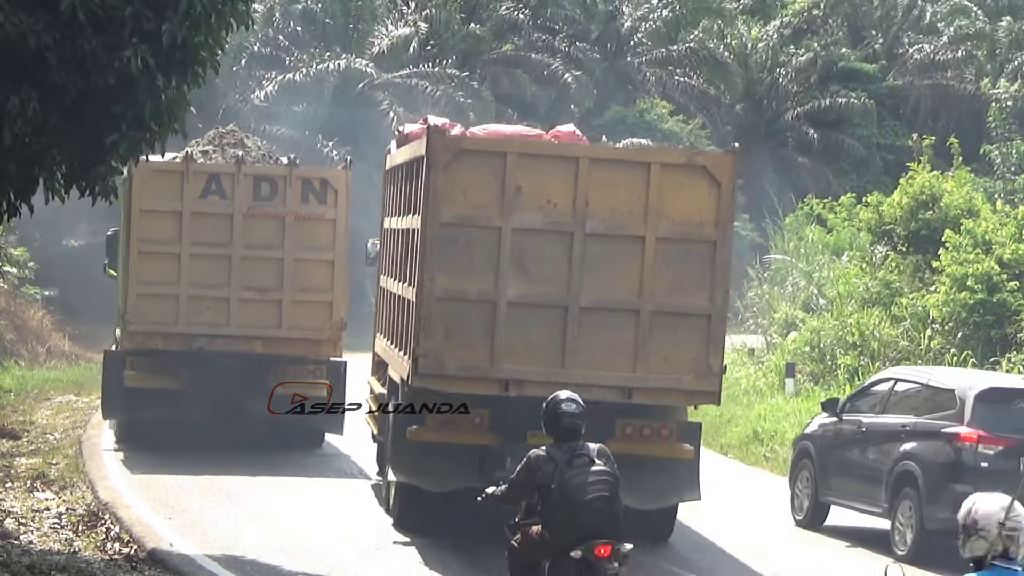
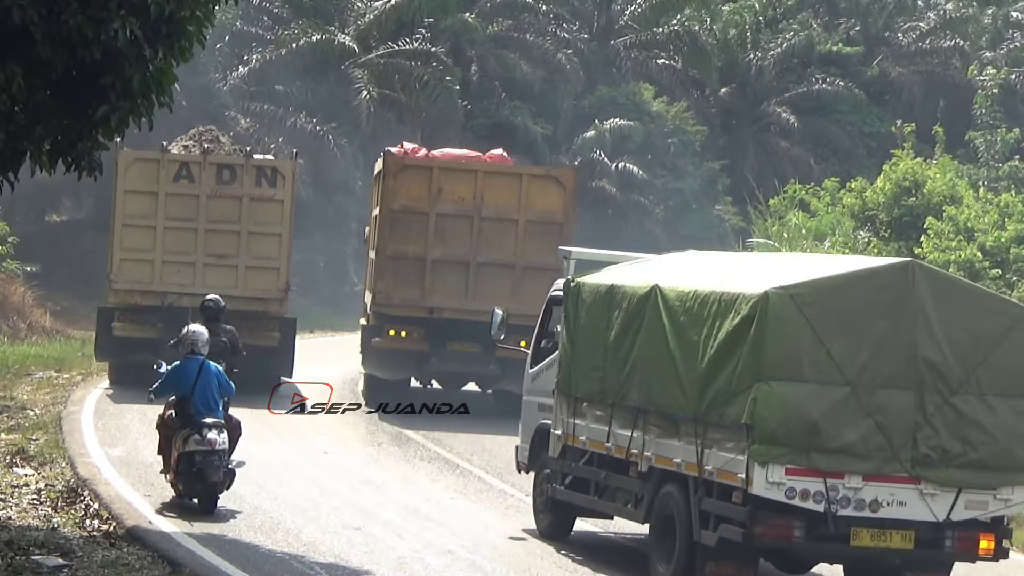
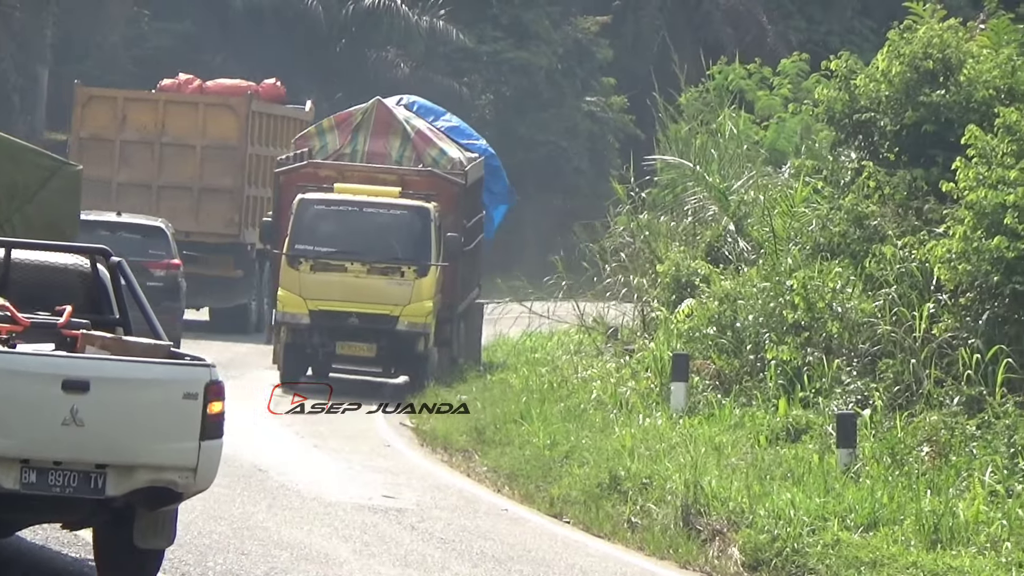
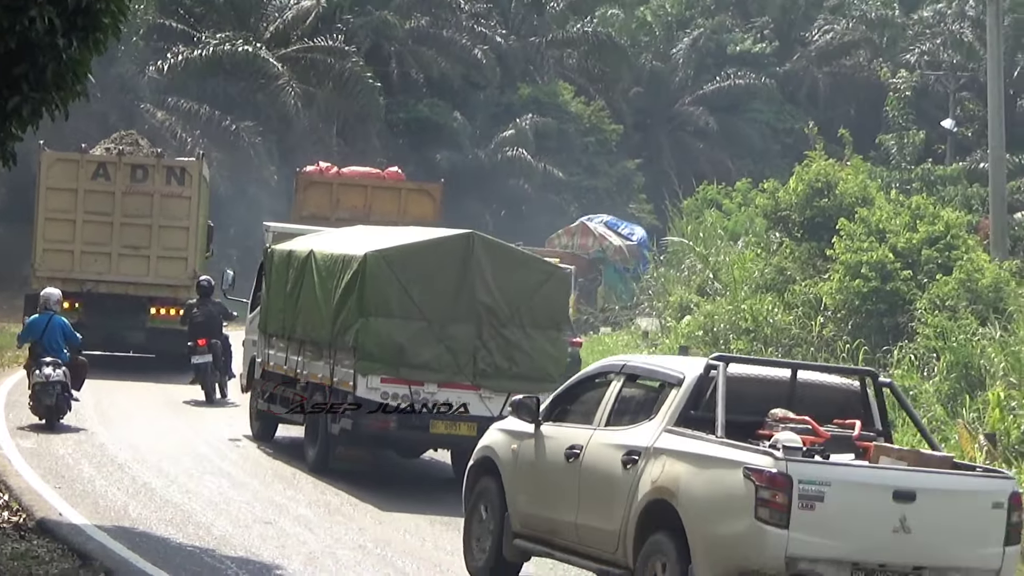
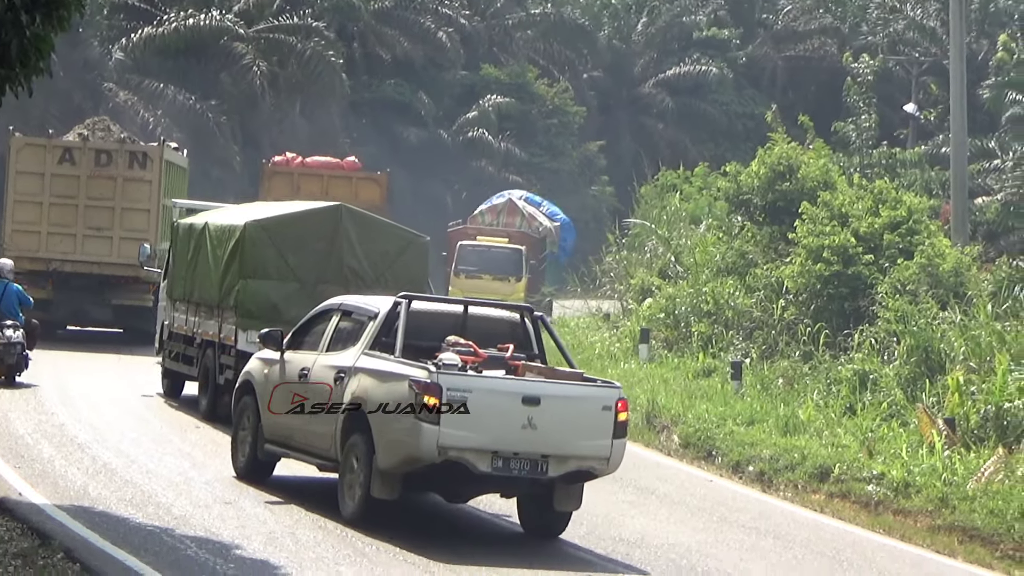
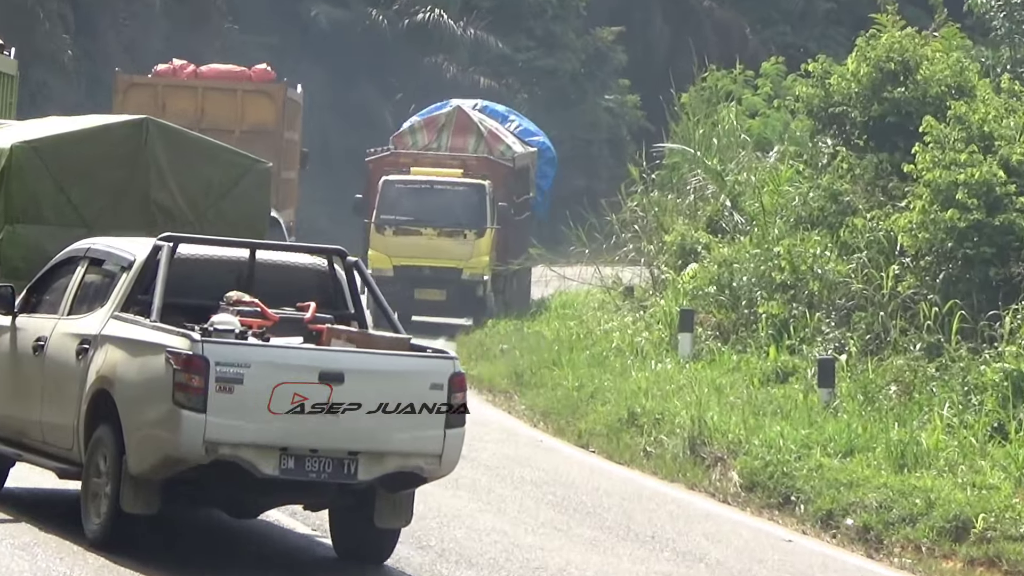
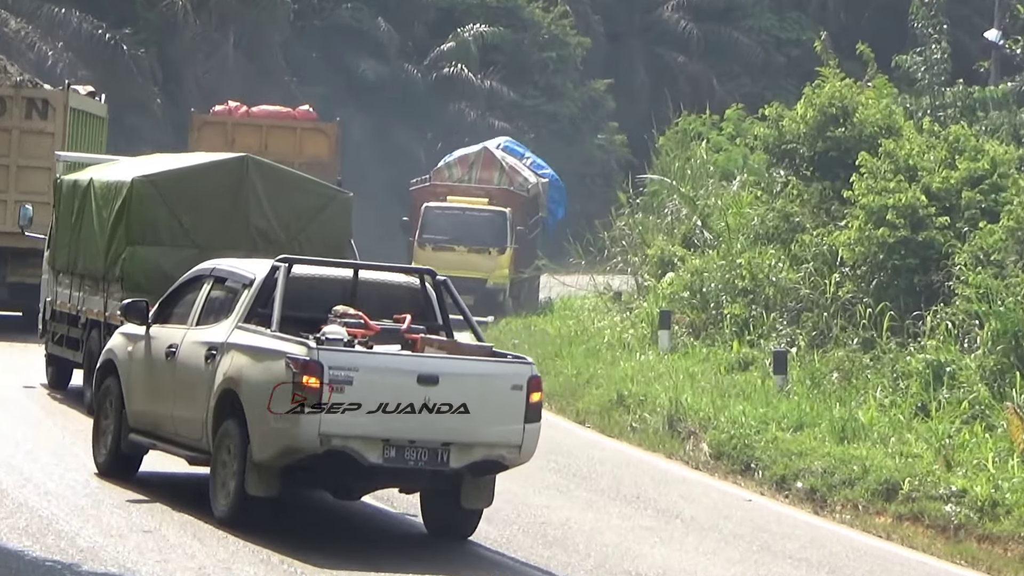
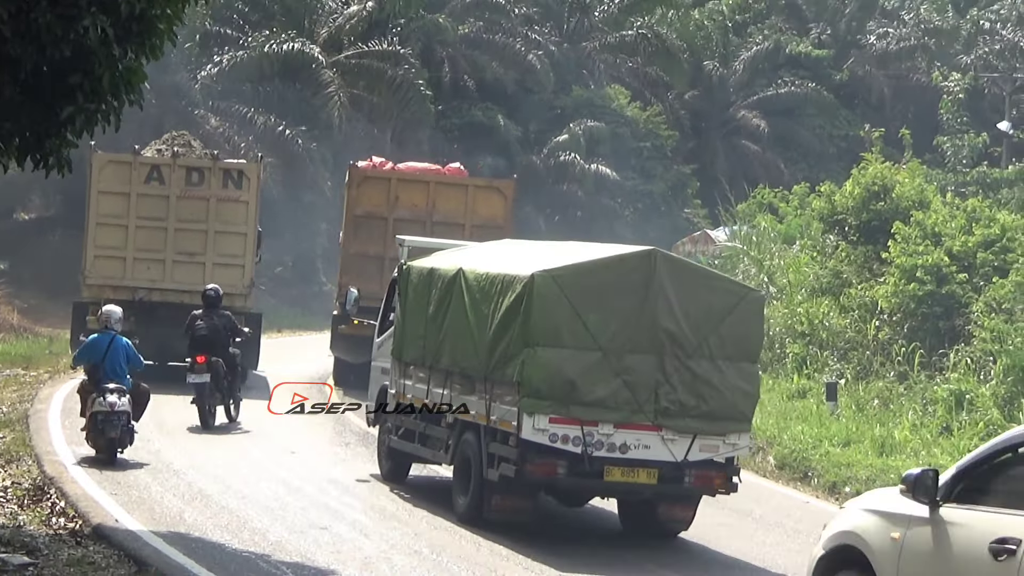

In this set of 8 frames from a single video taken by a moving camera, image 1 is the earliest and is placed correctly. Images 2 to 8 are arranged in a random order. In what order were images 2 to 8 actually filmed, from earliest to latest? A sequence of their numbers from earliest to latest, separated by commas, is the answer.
2, 8, 4, 5, 7, 6, 3
